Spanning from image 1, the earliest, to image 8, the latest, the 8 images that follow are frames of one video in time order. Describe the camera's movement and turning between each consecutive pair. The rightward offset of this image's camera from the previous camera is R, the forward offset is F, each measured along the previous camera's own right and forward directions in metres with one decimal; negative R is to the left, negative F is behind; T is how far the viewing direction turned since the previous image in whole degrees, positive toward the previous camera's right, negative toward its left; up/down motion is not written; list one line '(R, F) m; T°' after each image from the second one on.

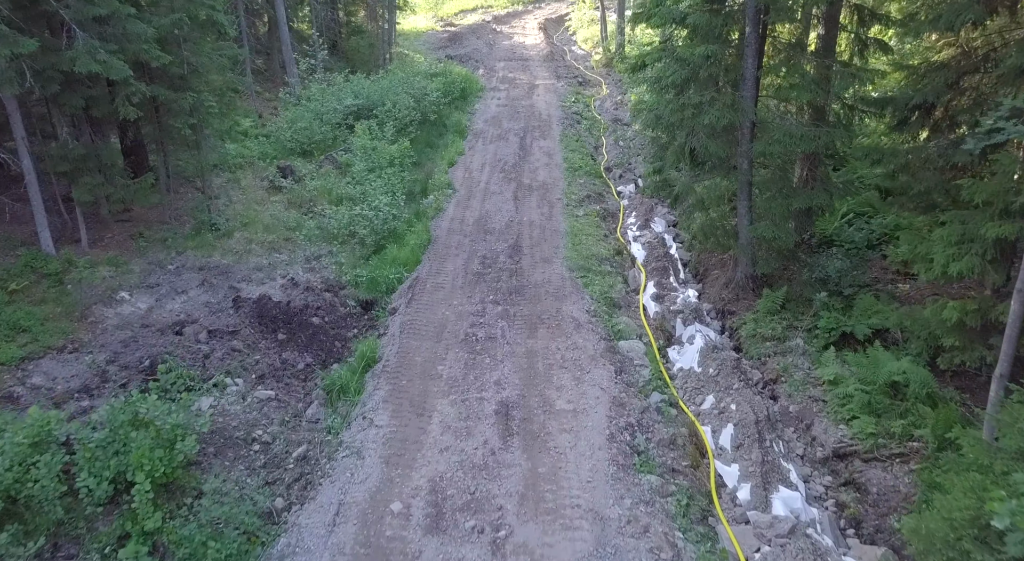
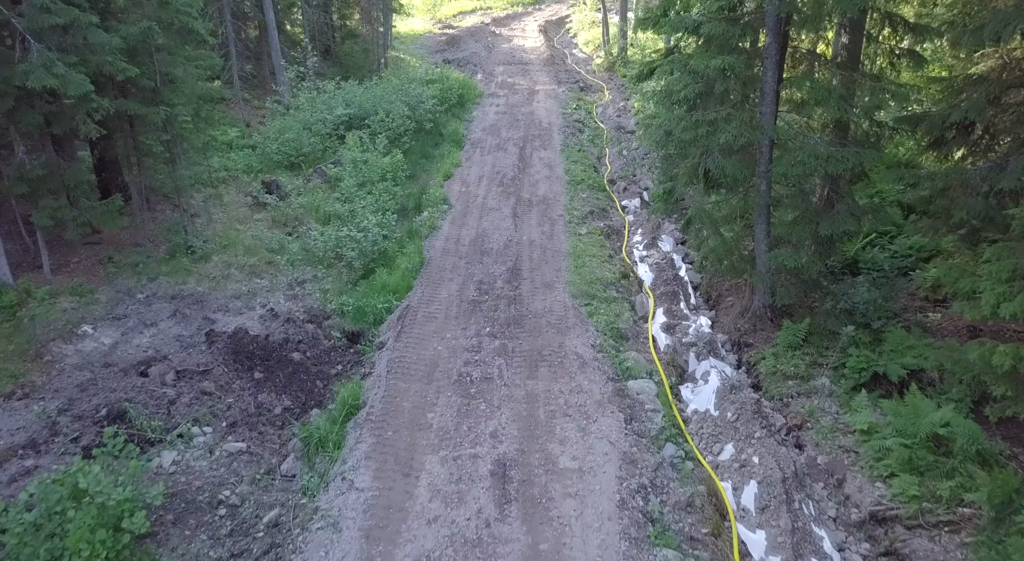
(0.0, +0.9) m; 0°
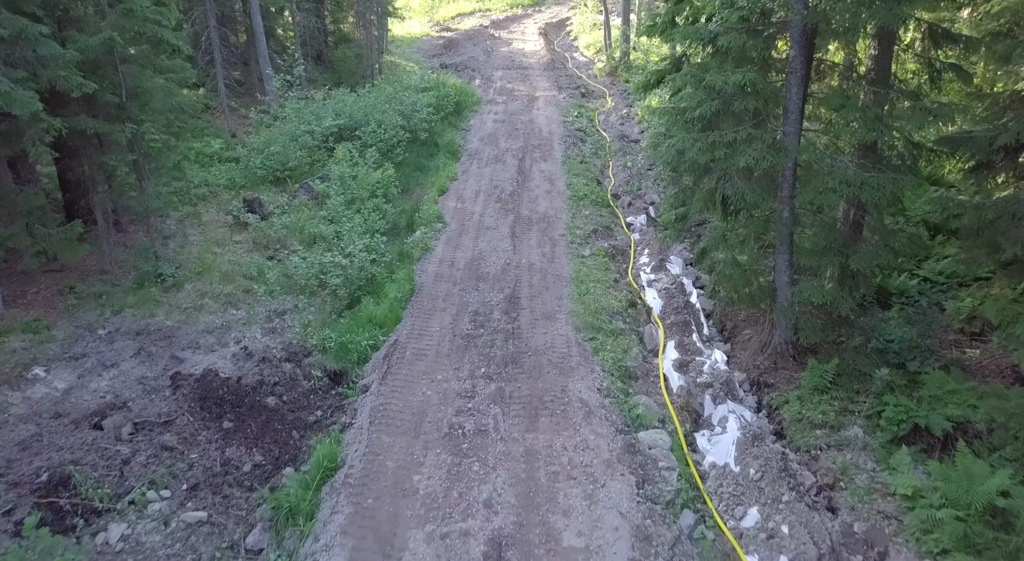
(0.0, +1.0) m; 0°
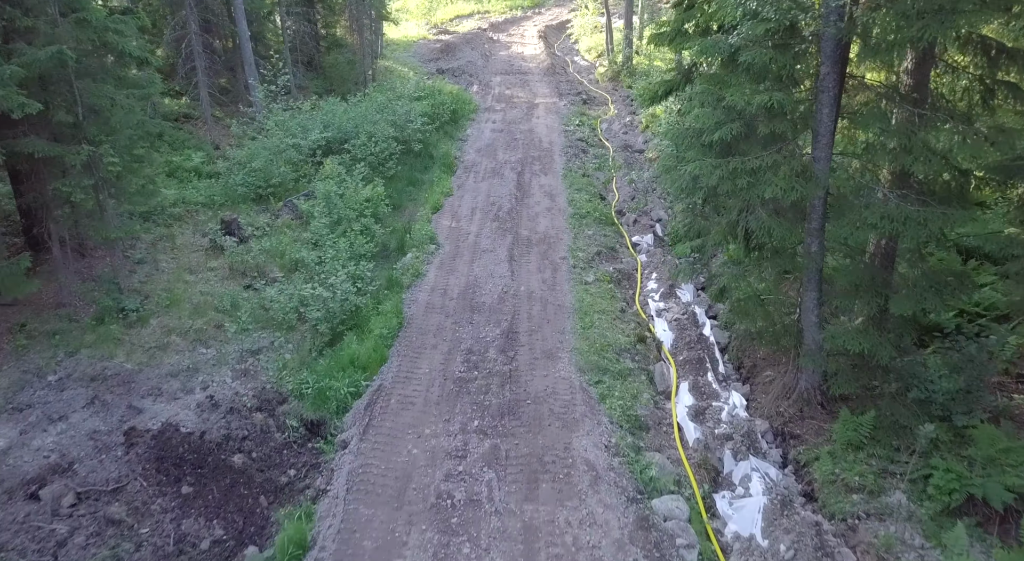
(0.0, +1.0) m; 0°
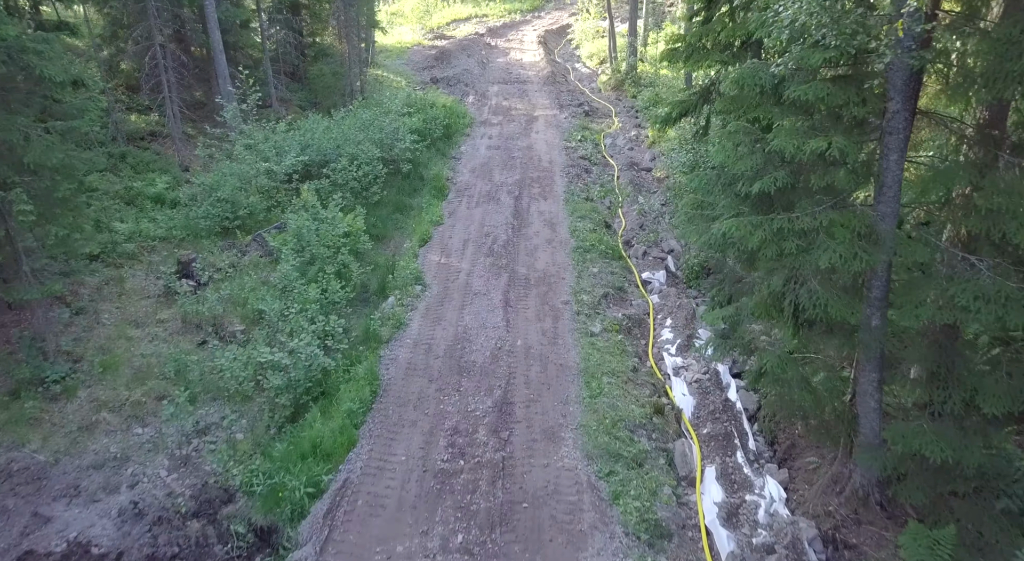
(+0.1, +1.6) m; 0°
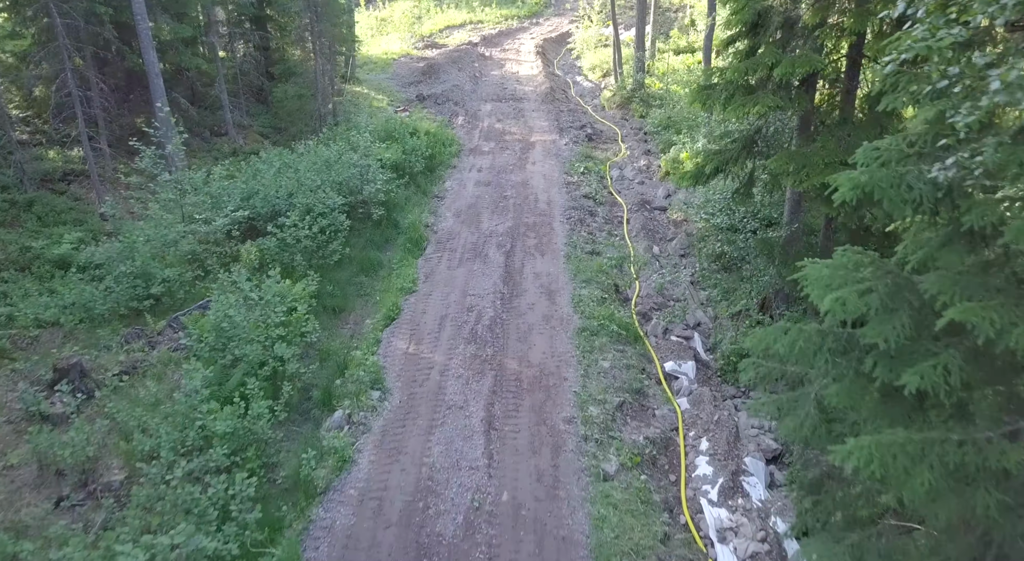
(+0.2, +2.9) m; 0°
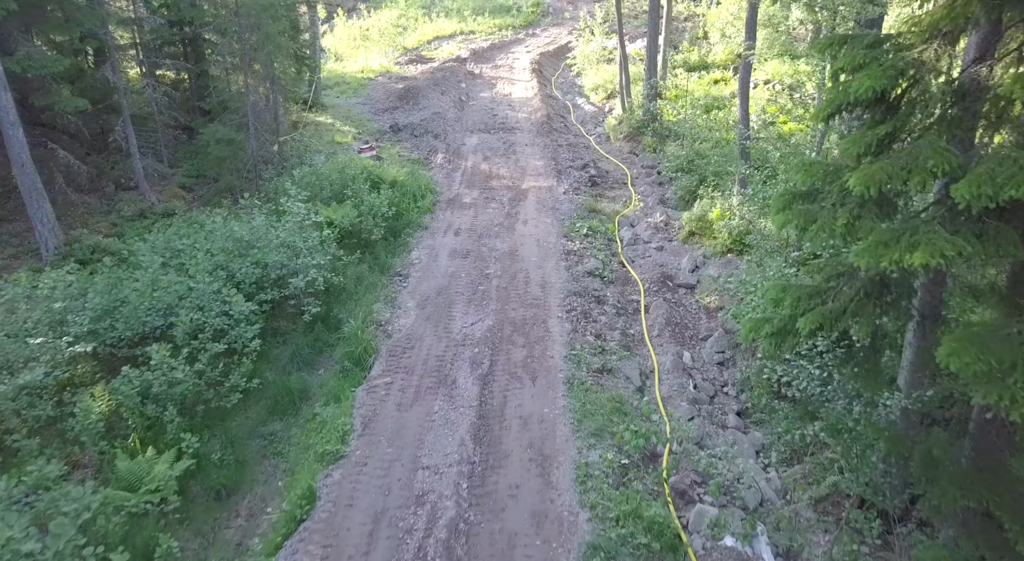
(+0.3, +4.0) m; 0°
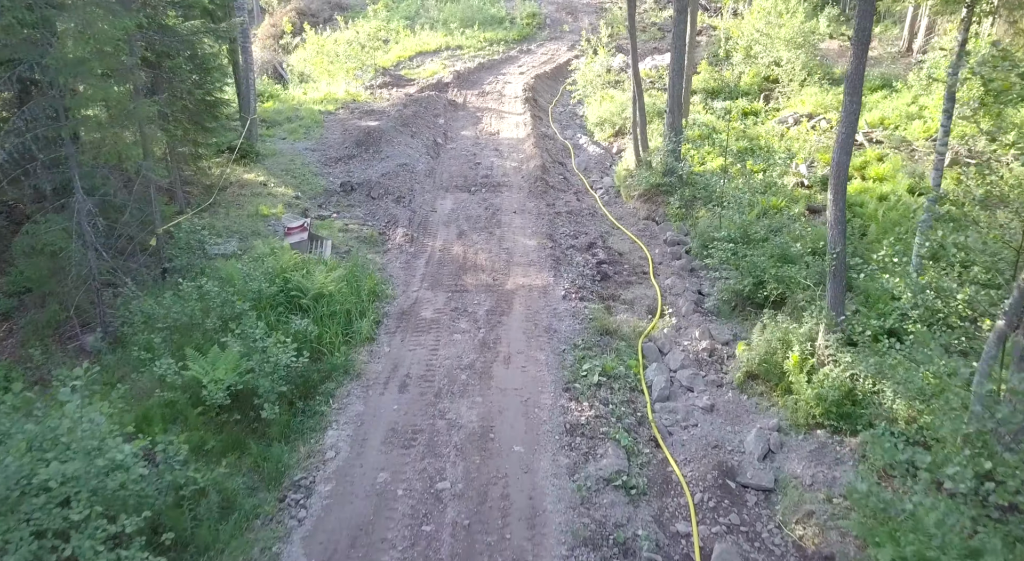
(+0.4, +5.2) m; 0°
